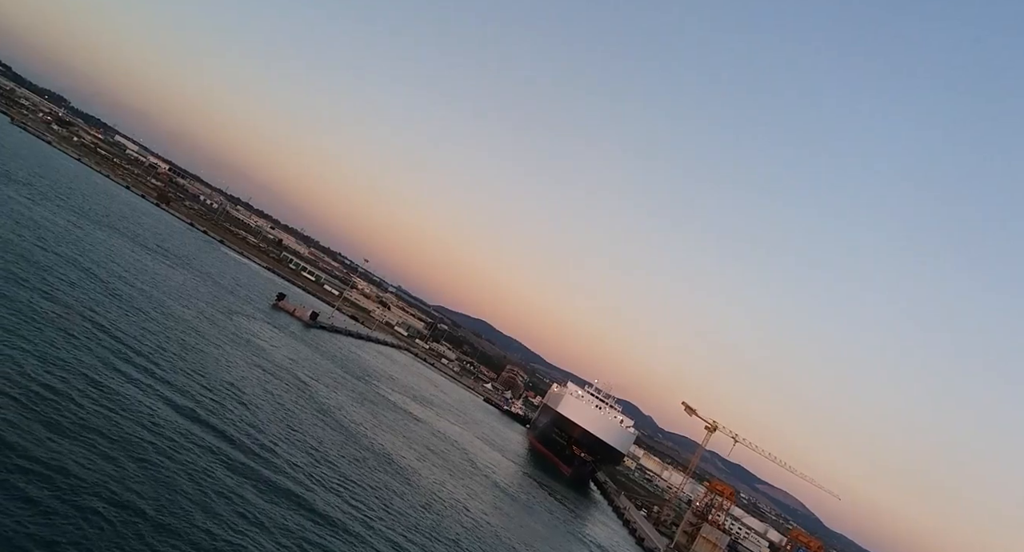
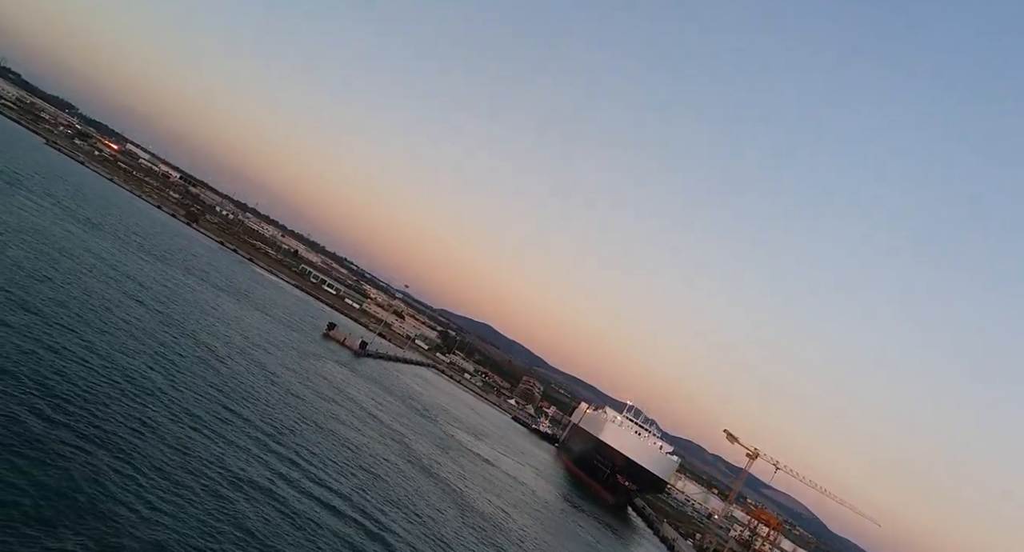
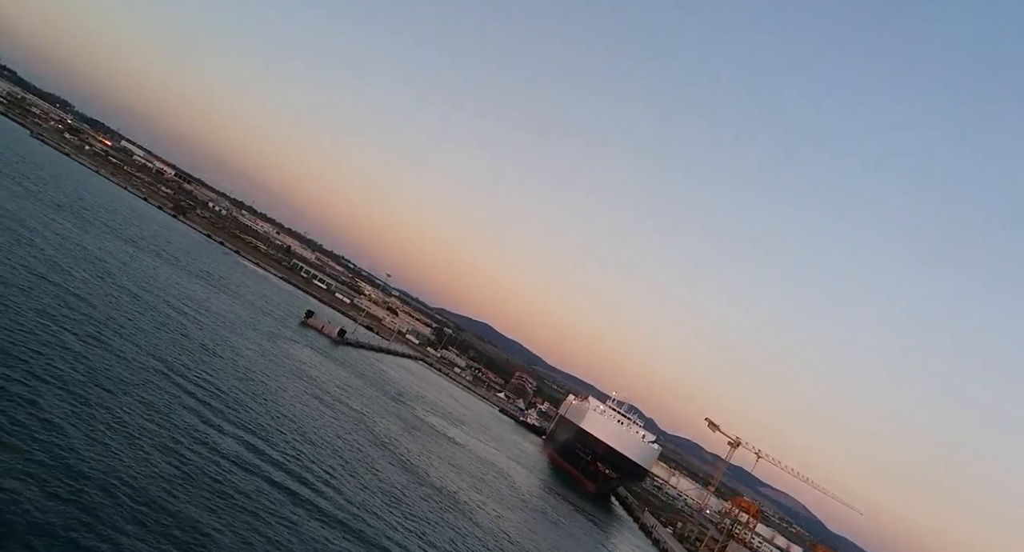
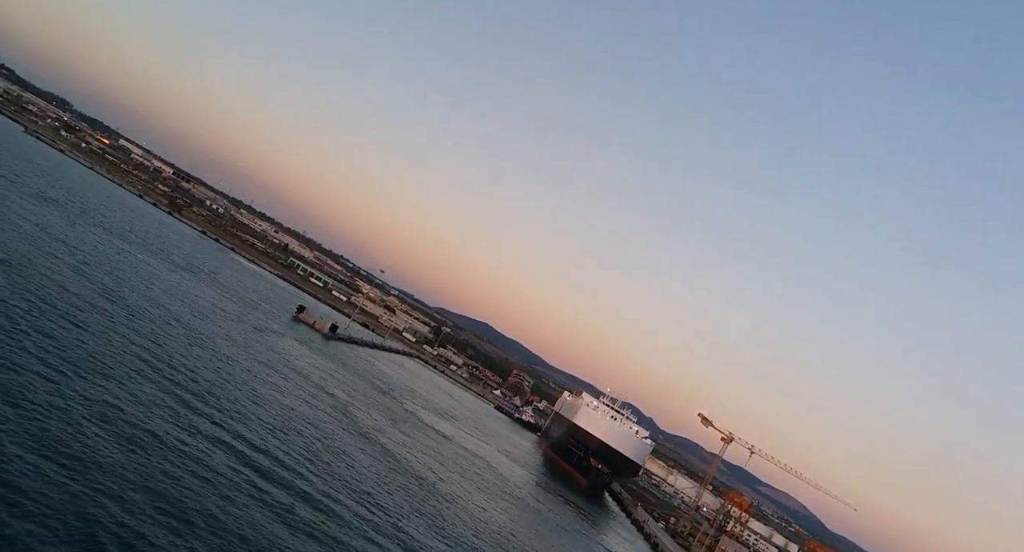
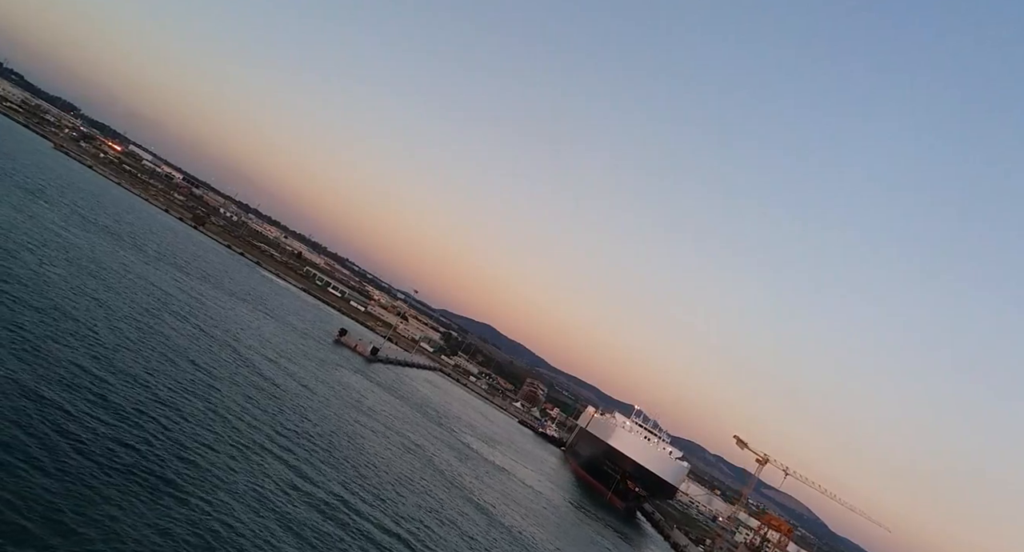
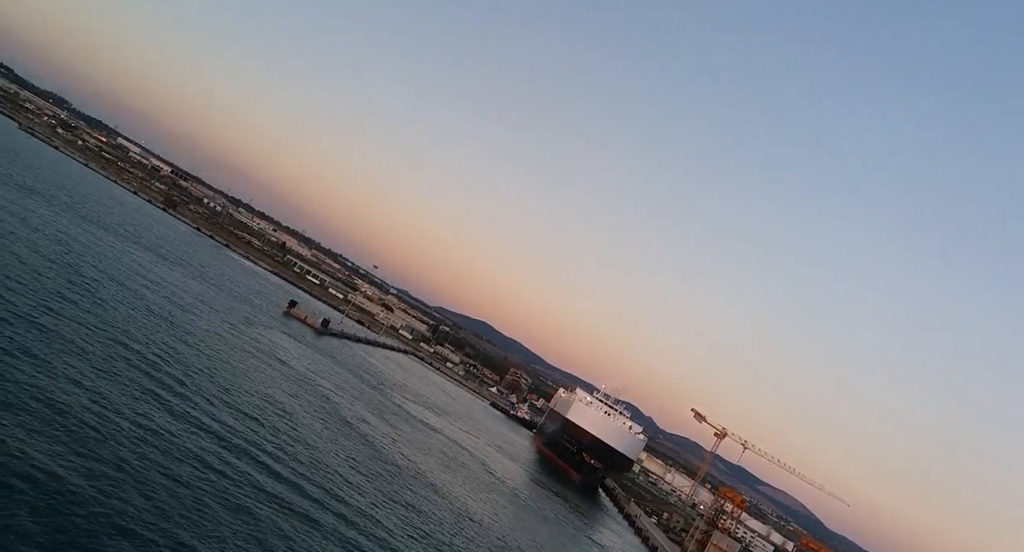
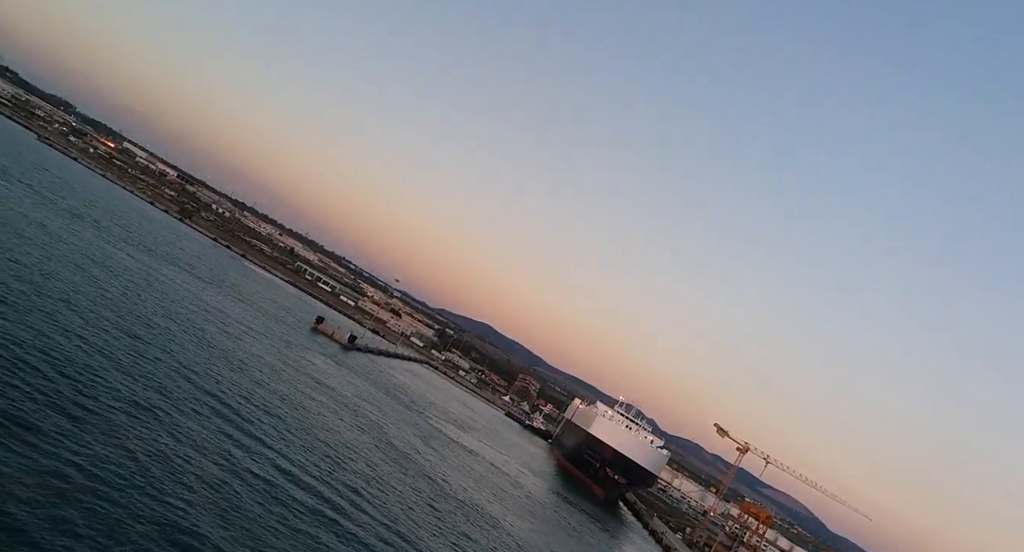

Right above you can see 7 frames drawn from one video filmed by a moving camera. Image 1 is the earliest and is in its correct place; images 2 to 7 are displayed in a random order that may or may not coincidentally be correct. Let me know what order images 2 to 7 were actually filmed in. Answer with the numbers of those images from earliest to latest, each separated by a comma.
6, 4, 3, 7, 2, 5
